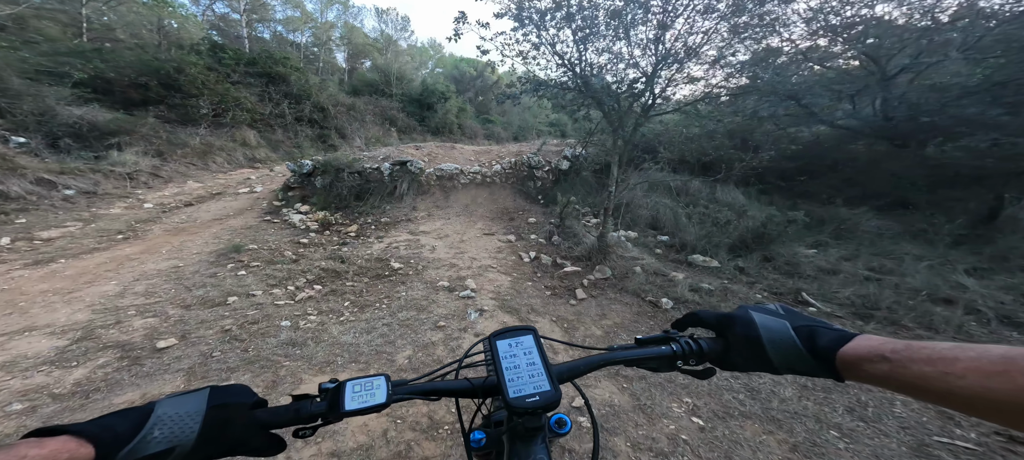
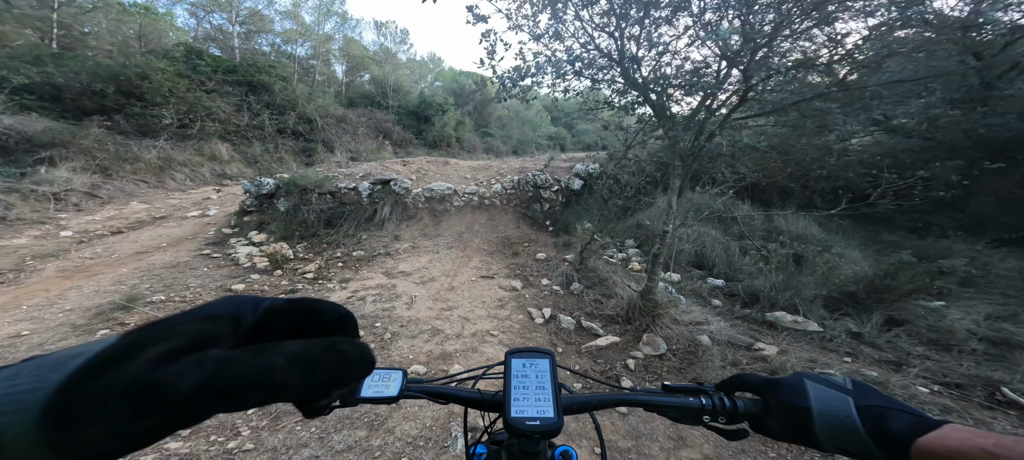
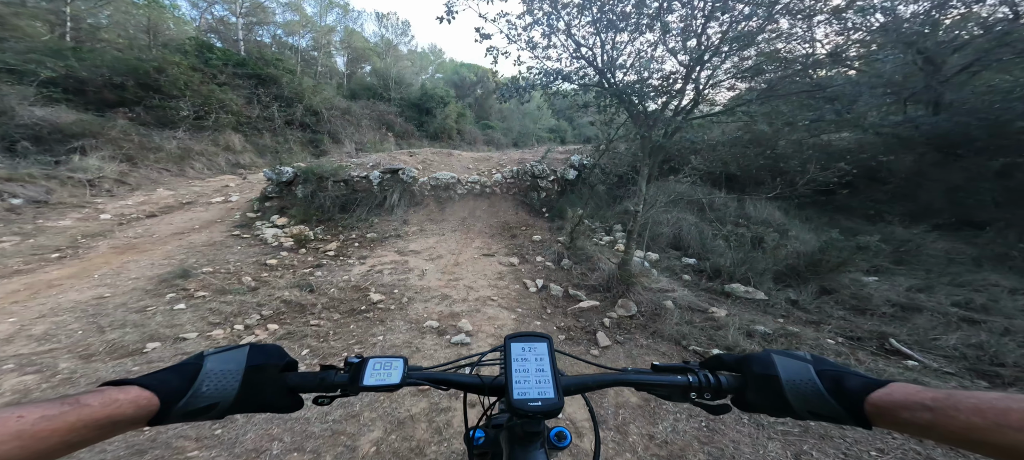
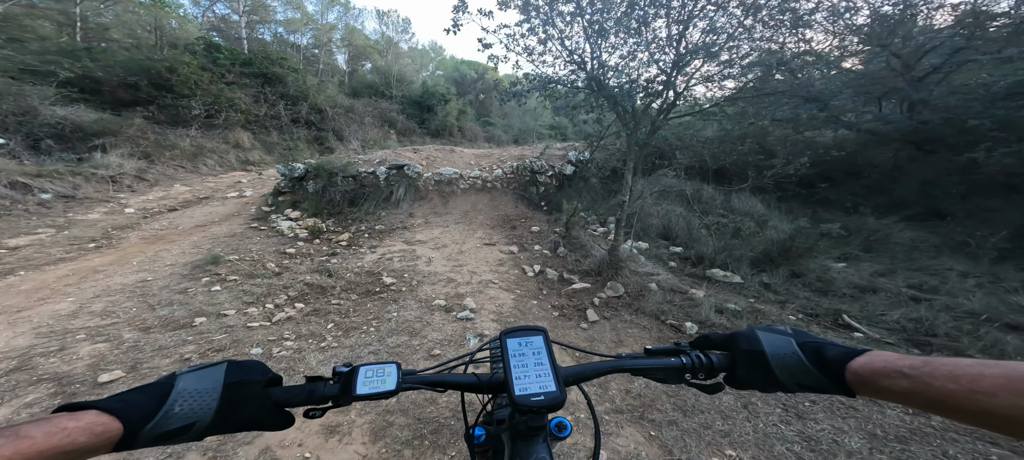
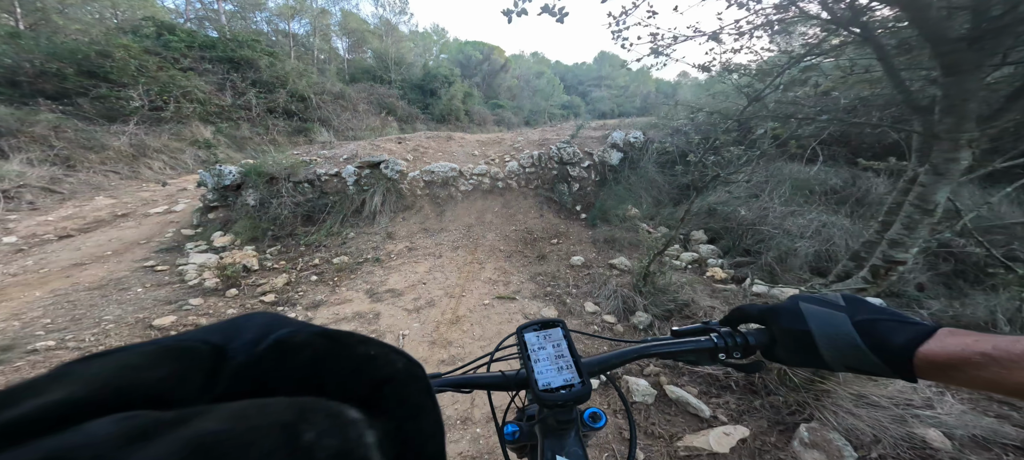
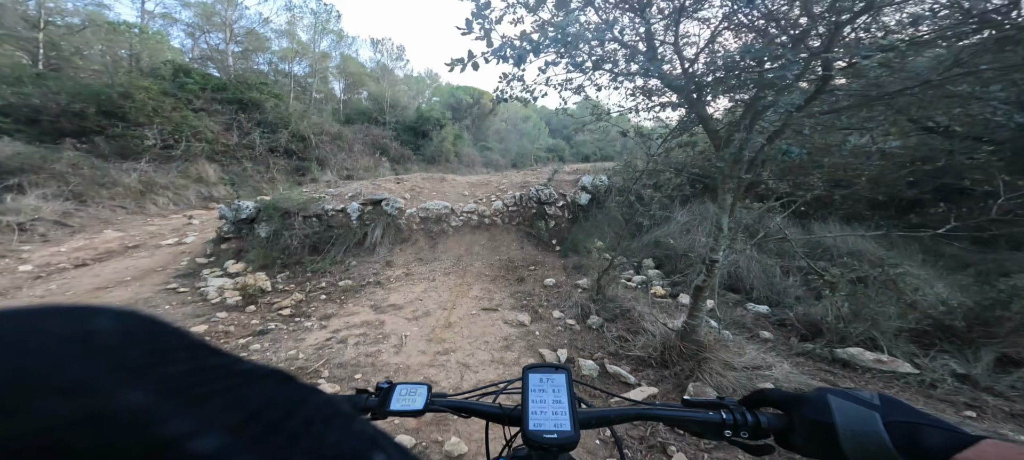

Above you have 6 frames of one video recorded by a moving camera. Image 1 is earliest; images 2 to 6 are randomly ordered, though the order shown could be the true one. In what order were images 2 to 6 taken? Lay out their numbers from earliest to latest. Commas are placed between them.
4, 3, 2, 6, 5
